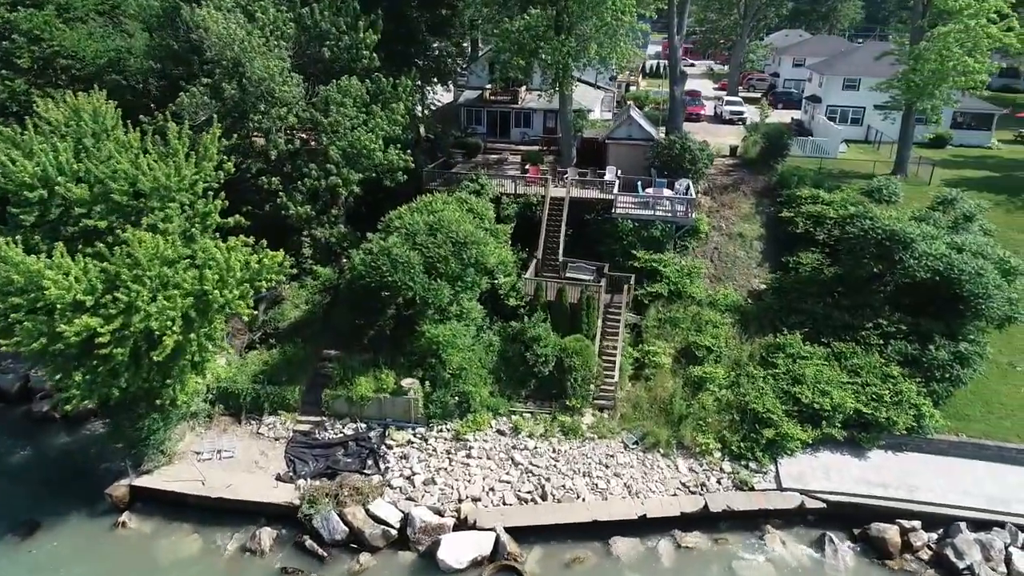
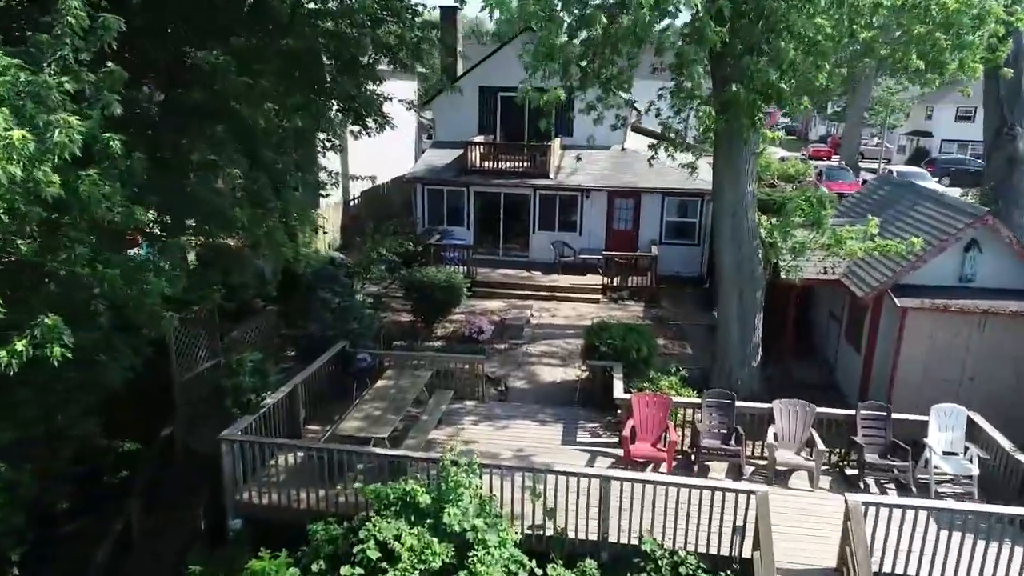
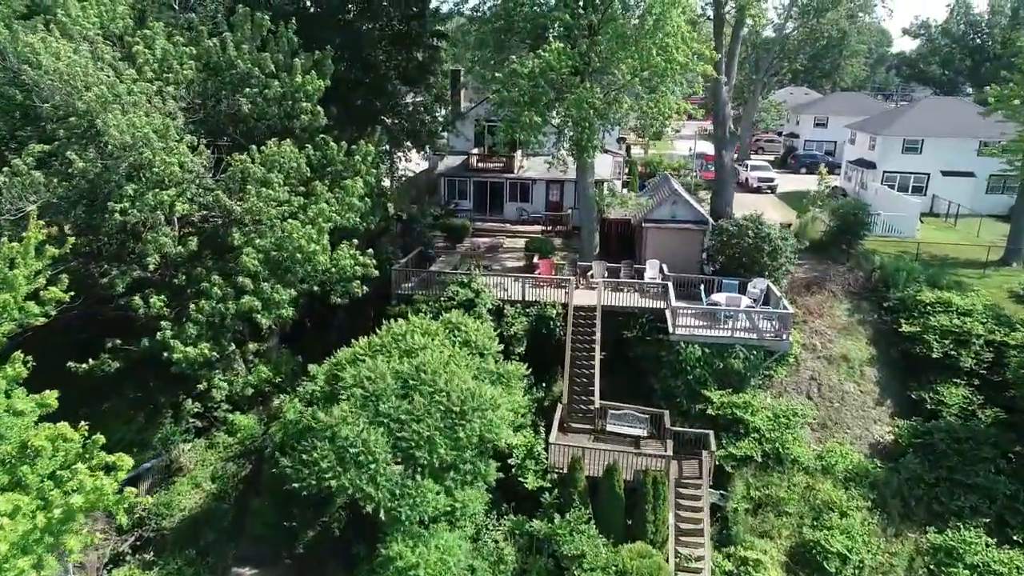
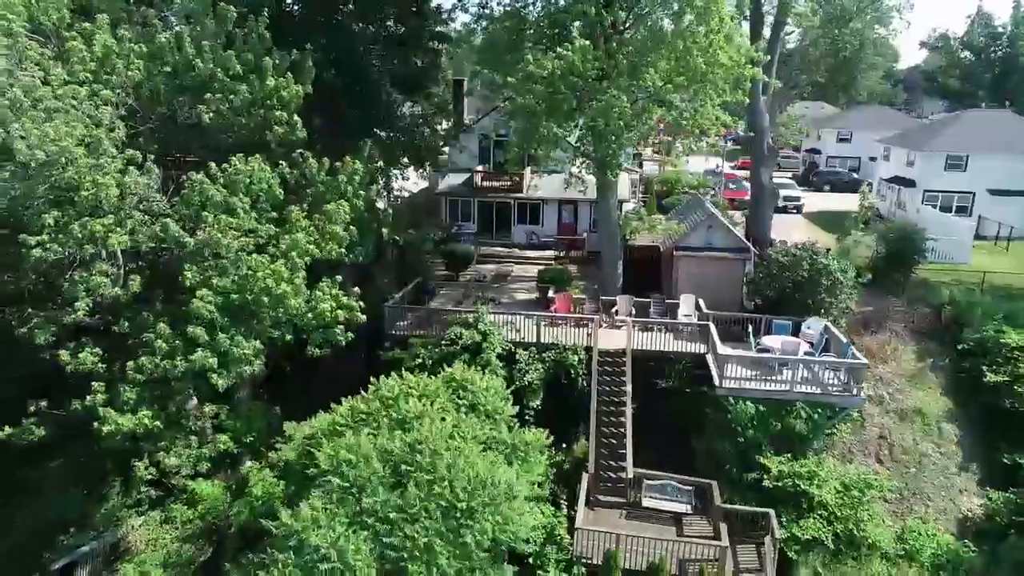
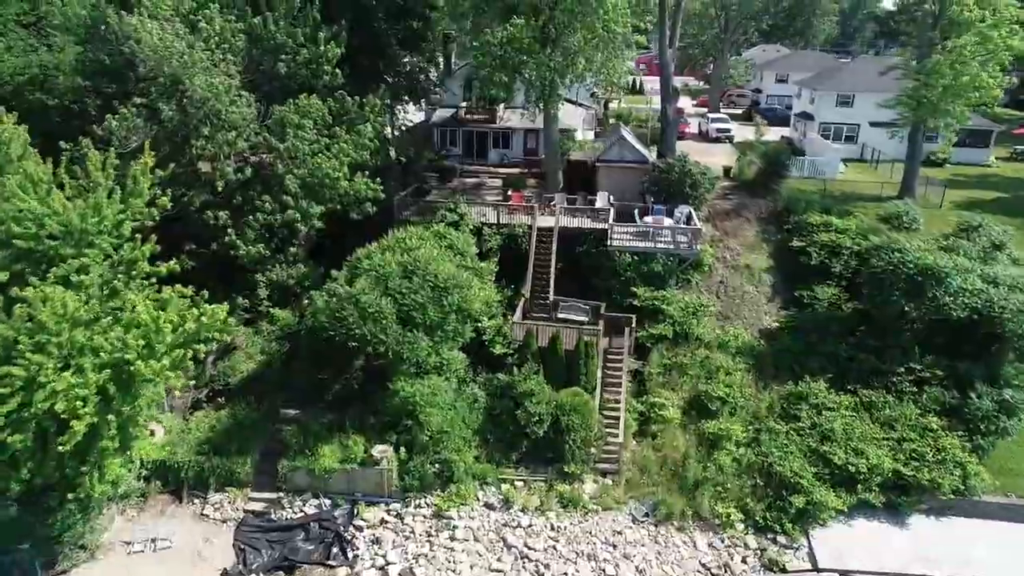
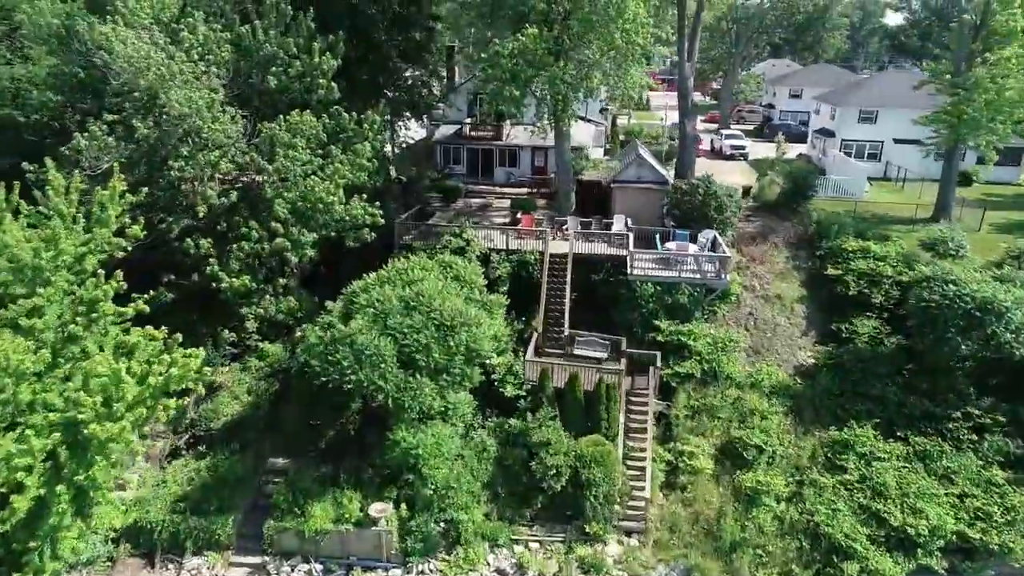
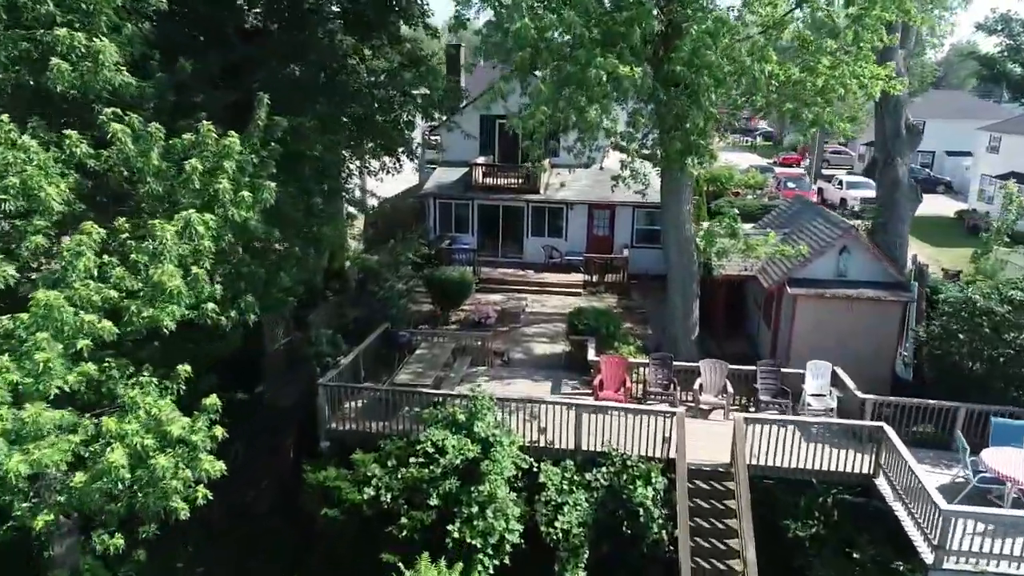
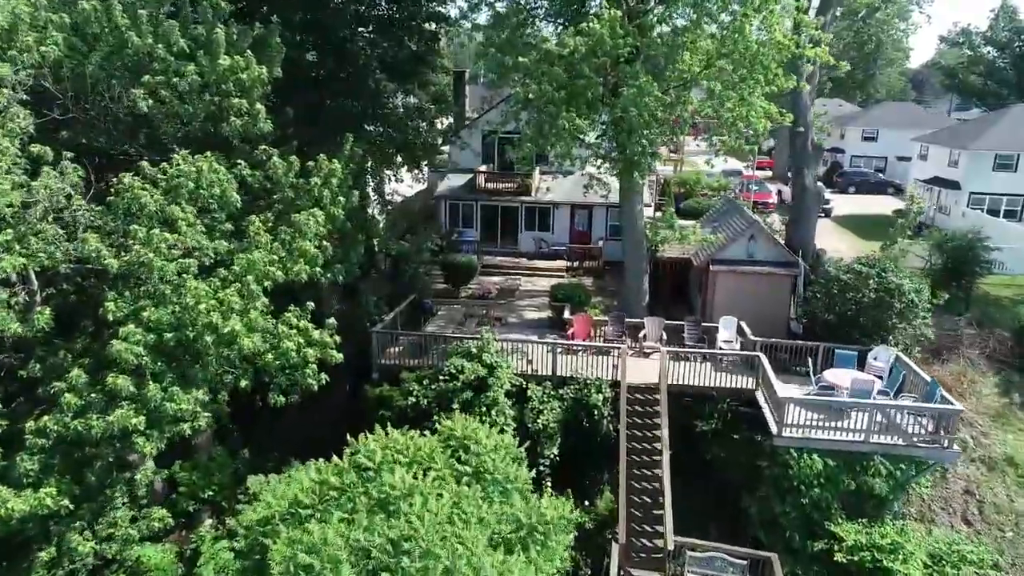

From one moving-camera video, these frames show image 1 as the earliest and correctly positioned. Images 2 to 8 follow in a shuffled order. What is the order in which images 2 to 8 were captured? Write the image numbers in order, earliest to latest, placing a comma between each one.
5, 6, 3, 4, 8, 7, 2
